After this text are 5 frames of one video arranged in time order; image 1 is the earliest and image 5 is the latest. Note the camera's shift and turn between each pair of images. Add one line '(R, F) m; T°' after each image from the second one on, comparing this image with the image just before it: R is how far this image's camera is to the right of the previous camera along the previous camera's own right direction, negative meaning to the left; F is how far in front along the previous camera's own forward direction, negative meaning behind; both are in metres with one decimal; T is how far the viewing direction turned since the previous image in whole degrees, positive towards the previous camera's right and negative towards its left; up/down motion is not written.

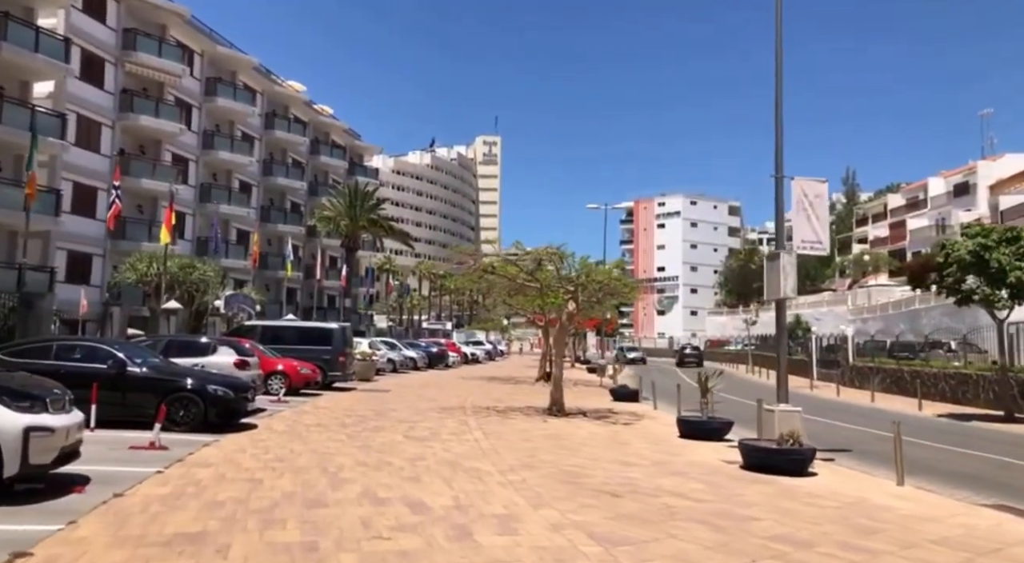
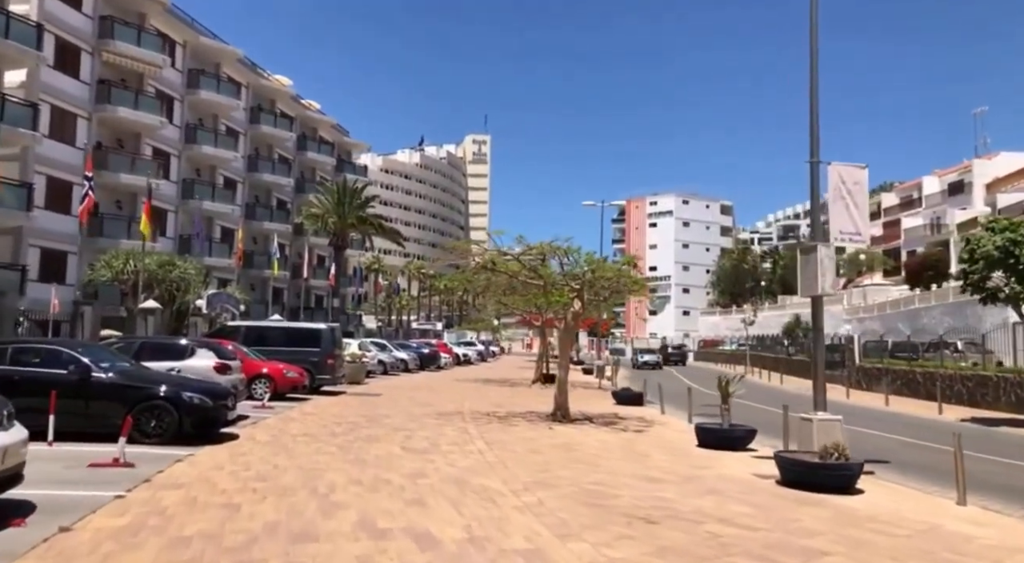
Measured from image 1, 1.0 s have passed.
(-0.3, +1.3) m; +1°
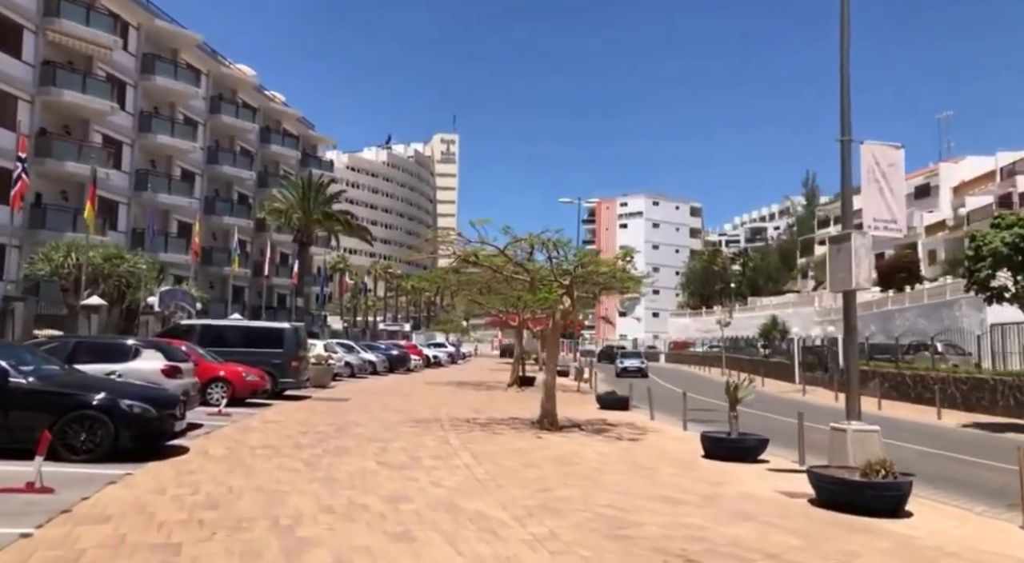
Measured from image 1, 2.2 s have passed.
(-0.4, +1.5) m; +3°
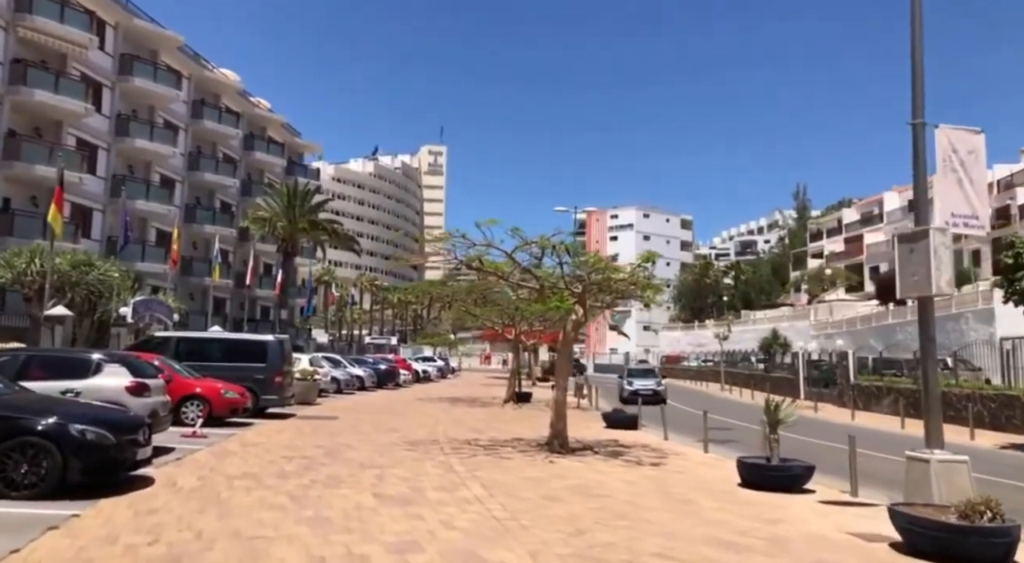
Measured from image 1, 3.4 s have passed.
(-0.5, +1.5) m; +1°
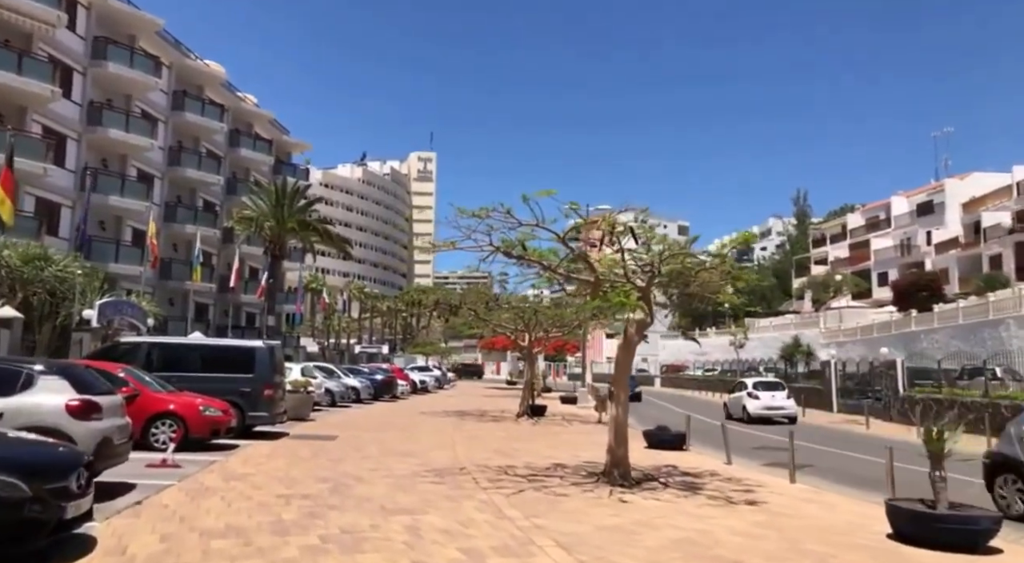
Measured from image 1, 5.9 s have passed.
(-1.1, +3.0) m; +1°
